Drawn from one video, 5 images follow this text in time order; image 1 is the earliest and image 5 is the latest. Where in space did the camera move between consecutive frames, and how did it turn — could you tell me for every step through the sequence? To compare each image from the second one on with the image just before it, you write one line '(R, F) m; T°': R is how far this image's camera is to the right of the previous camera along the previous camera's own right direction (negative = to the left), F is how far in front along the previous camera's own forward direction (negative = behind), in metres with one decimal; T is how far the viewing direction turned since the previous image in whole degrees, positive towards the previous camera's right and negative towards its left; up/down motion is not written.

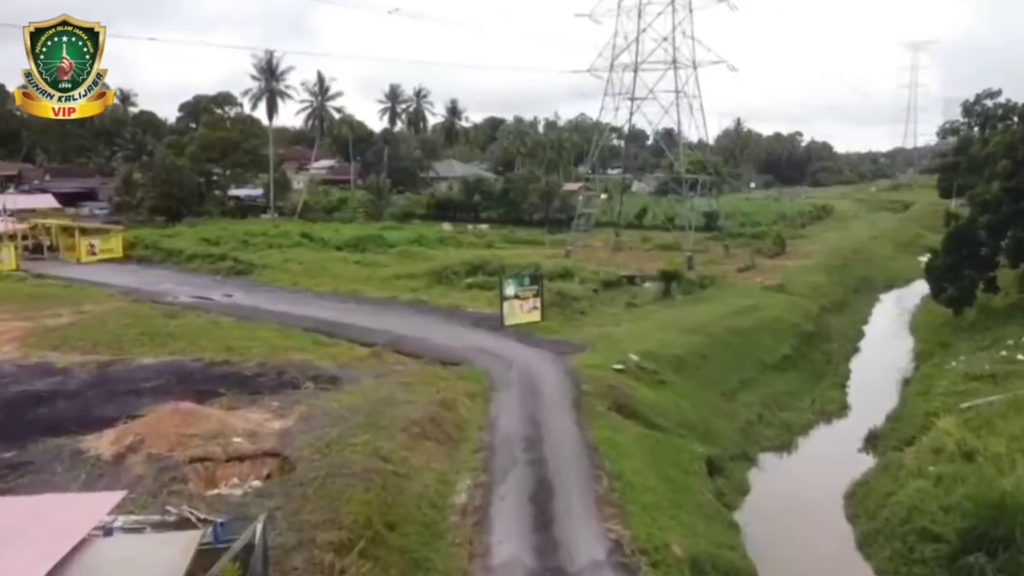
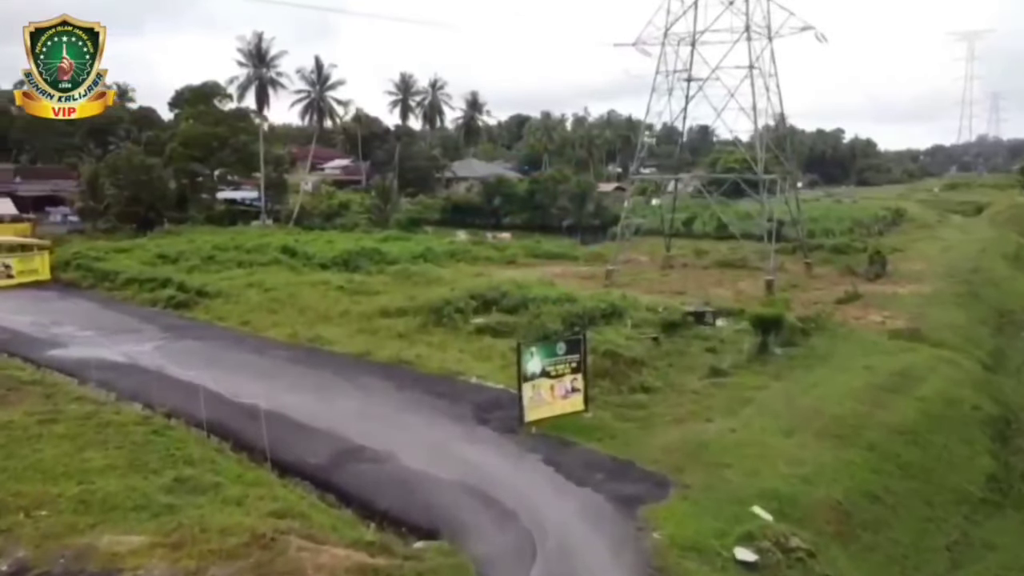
(0.0, +11.6) m; -2°
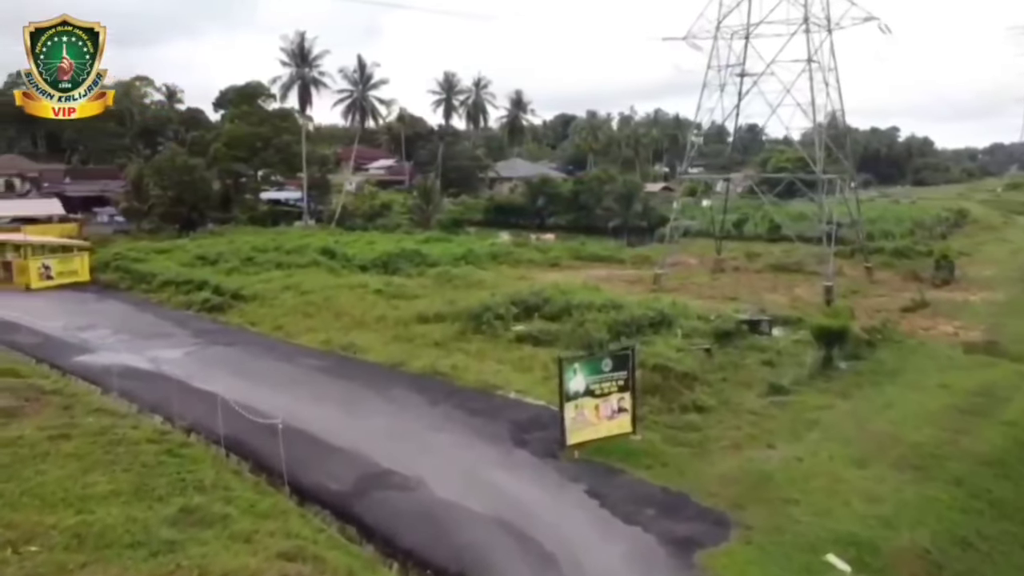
(+0.1, +1.5) m; -3°
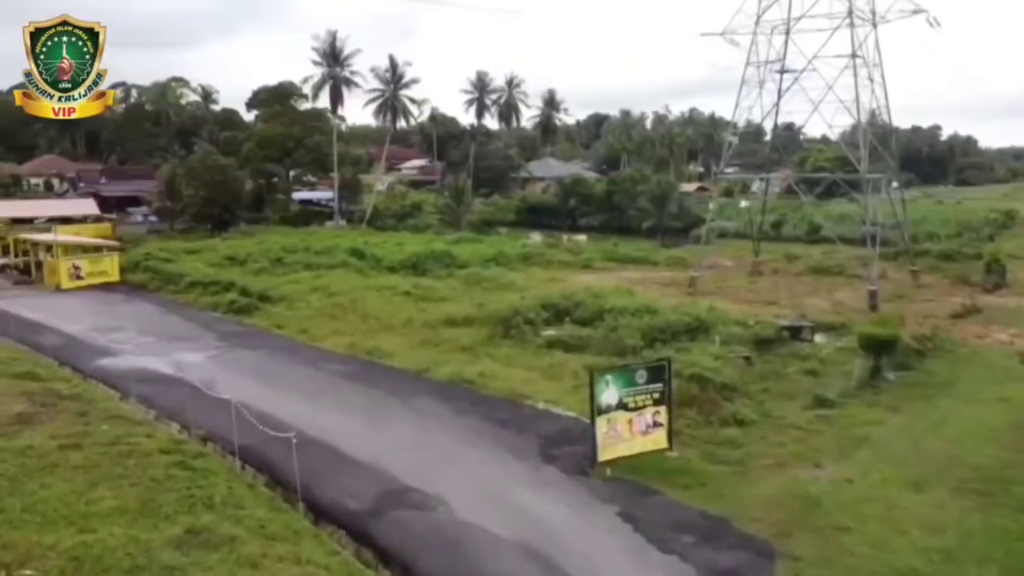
(+0.1, +0.9) m; -2°
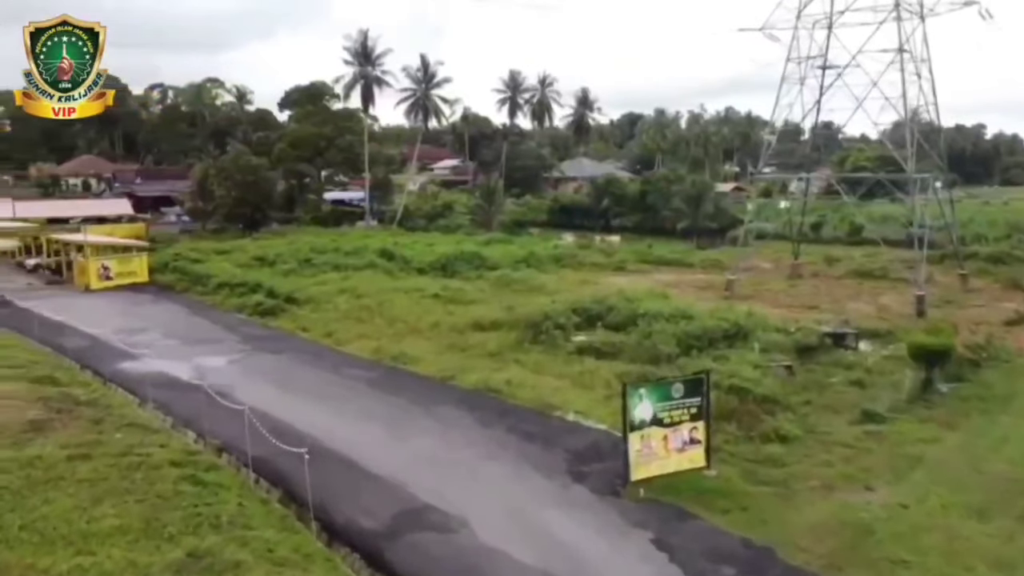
(+0.1, +0.9) m; -2°
